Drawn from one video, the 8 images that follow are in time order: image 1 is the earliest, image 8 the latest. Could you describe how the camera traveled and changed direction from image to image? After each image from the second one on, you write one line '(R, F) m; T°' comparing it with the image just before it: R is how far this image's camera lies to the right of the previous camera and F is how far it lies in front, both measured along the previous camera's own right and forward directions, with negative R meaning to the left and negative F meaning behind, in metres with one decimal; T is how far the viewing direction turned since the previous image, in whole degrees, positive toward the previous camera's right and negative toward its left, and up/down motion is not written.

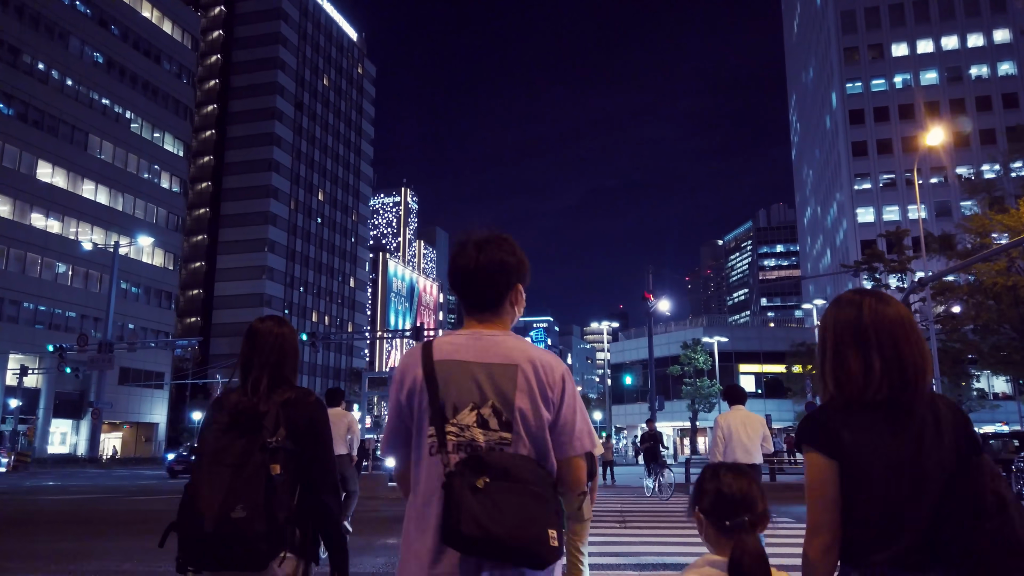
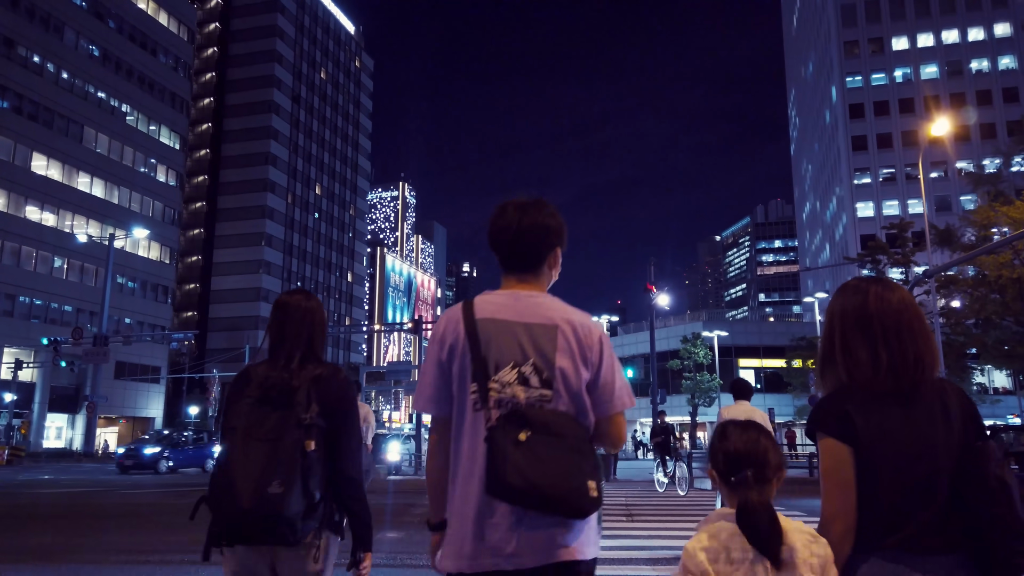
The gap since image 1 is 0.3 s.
(-0.1, +0.3) m; 0°
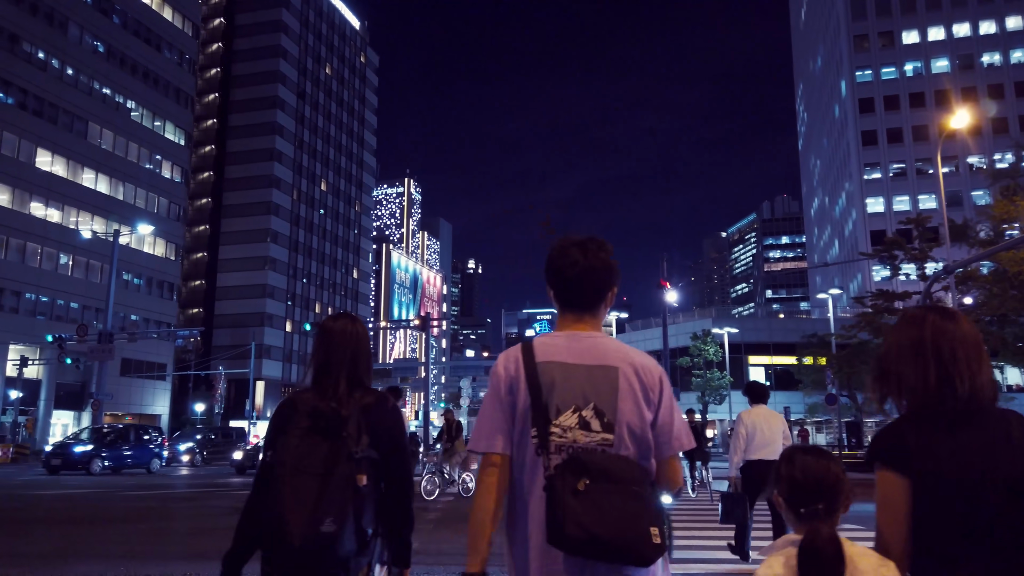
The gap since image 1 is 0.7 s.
(-0.2, +0.4) m; 0°
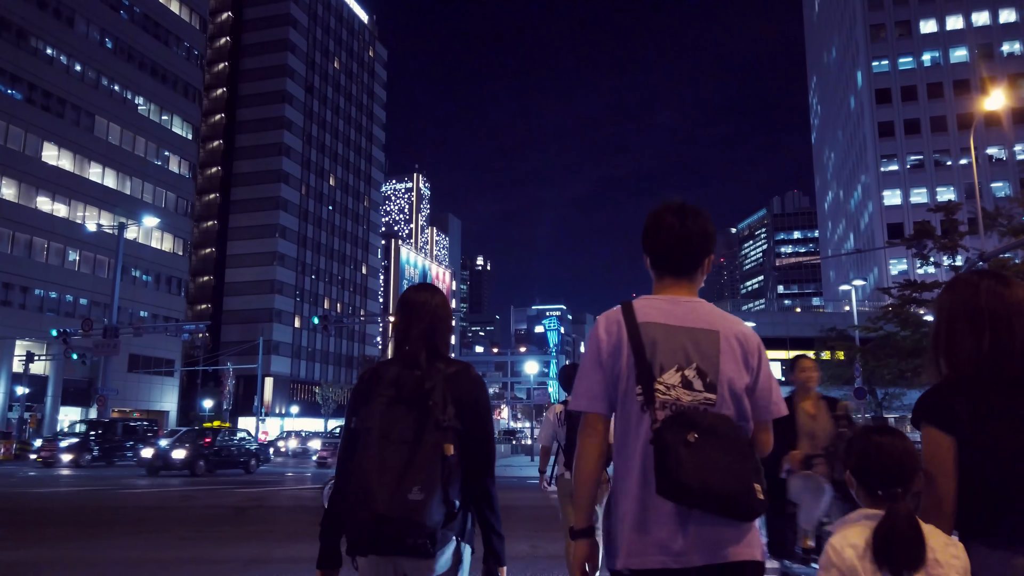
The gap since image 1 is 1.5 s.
(-0.2, +0.8) m; -1°
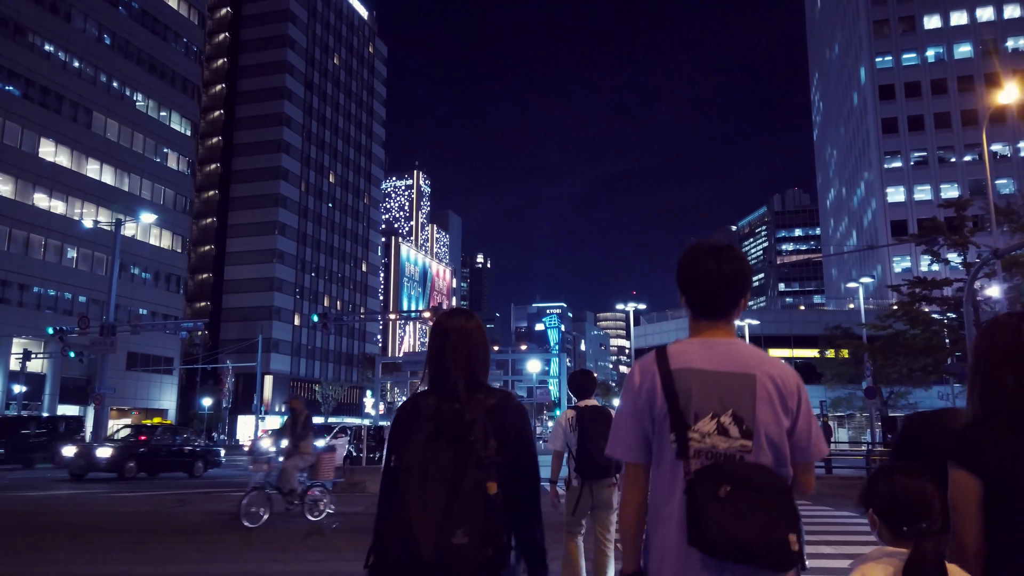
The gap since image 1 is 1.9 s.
(-0.1, +0.4) m; 0°
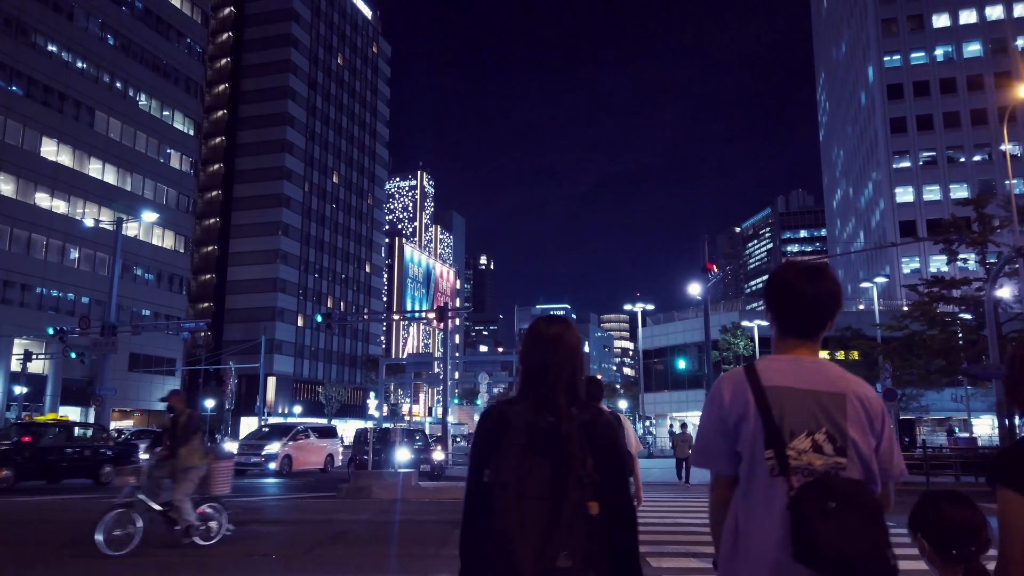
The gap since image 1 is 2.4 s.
(-0.2, +0.5) m; 0°
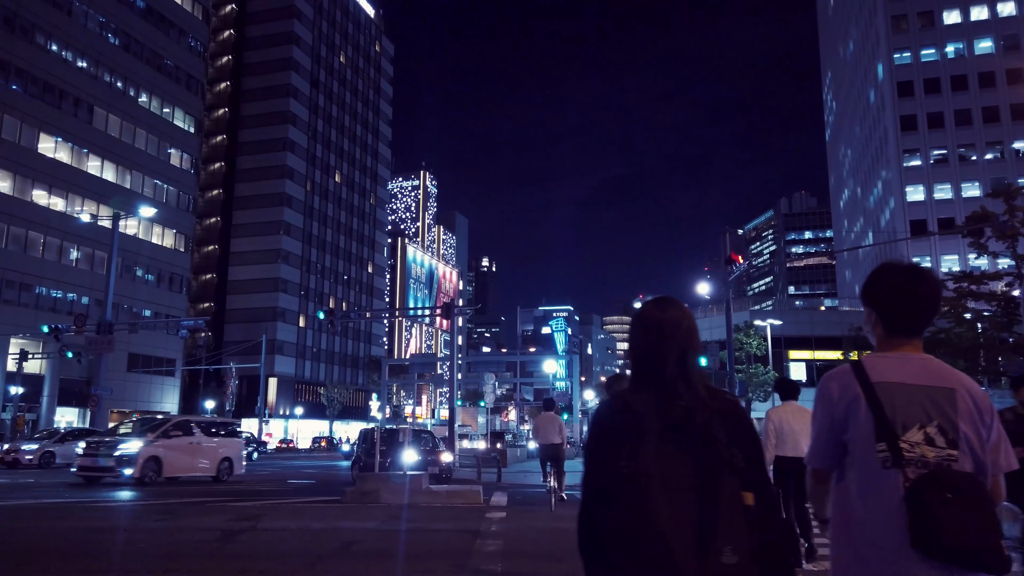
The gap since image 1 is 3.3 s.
(-0.3, +1.0) m; 0°
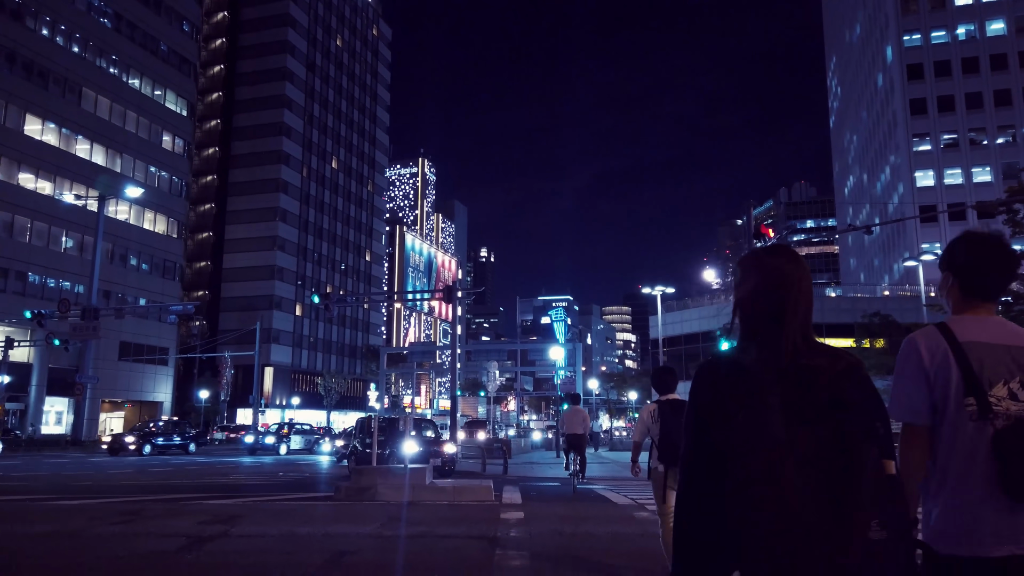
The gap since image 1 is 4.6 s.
(-0.2, +1.4) m; 0°
